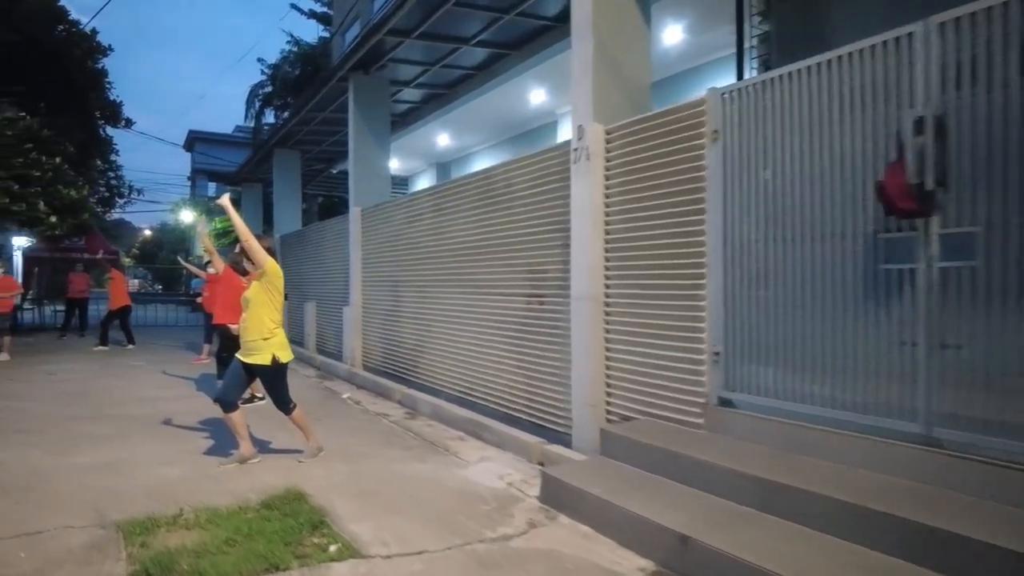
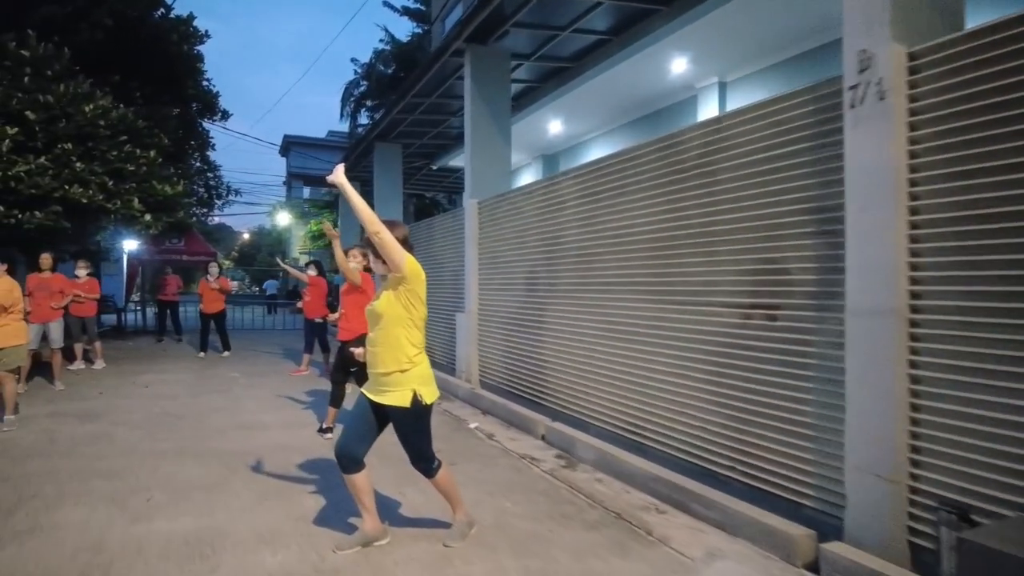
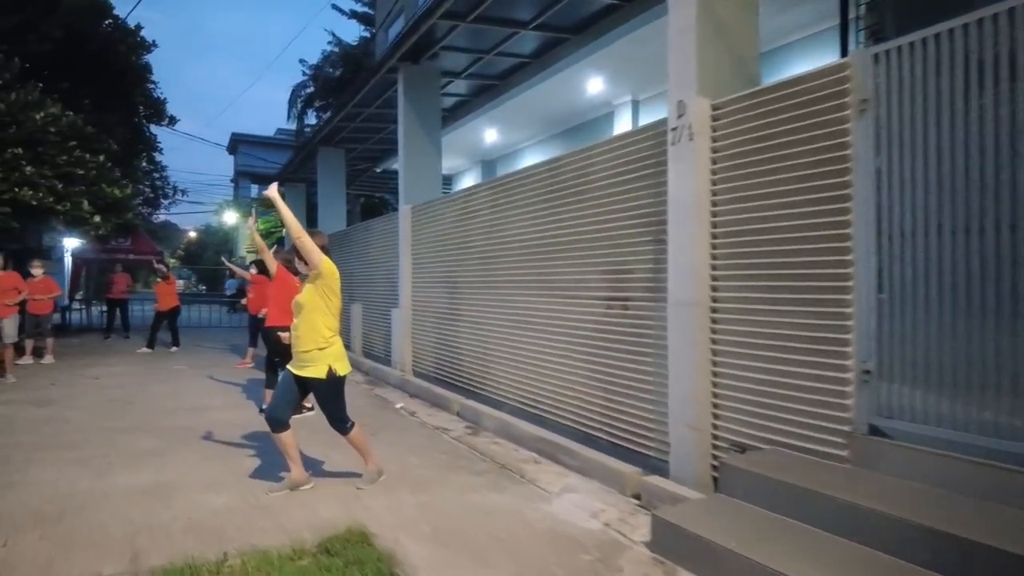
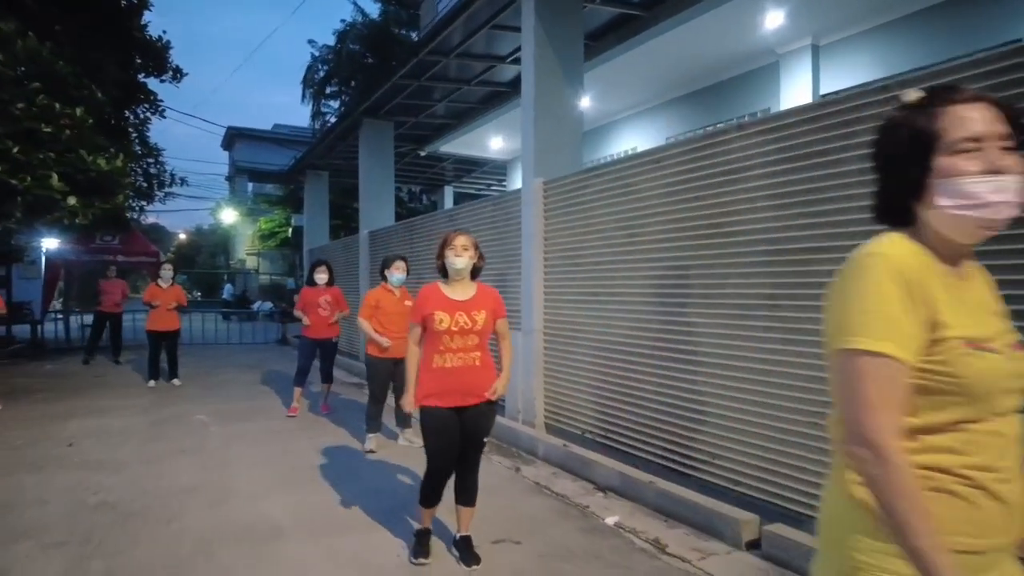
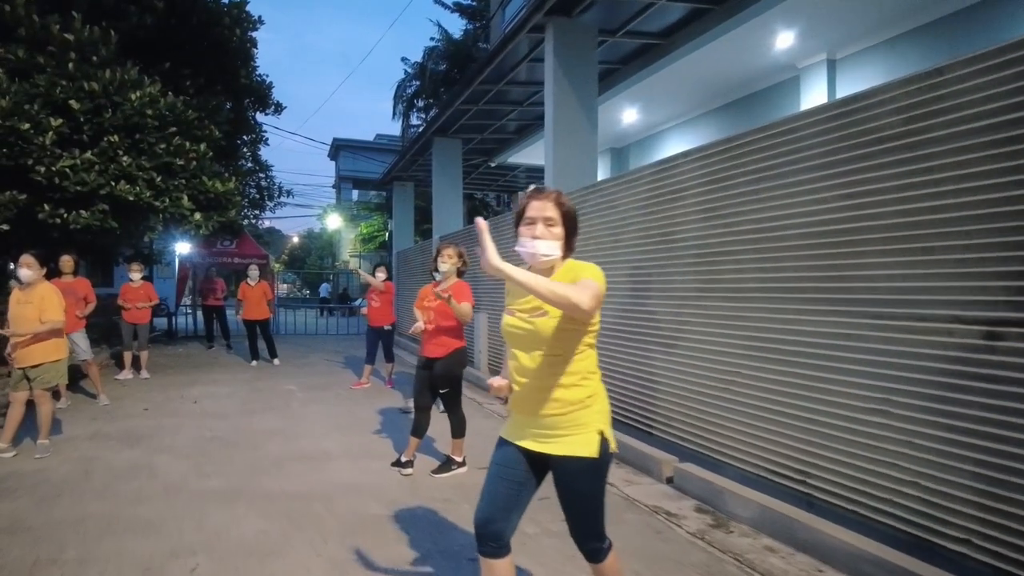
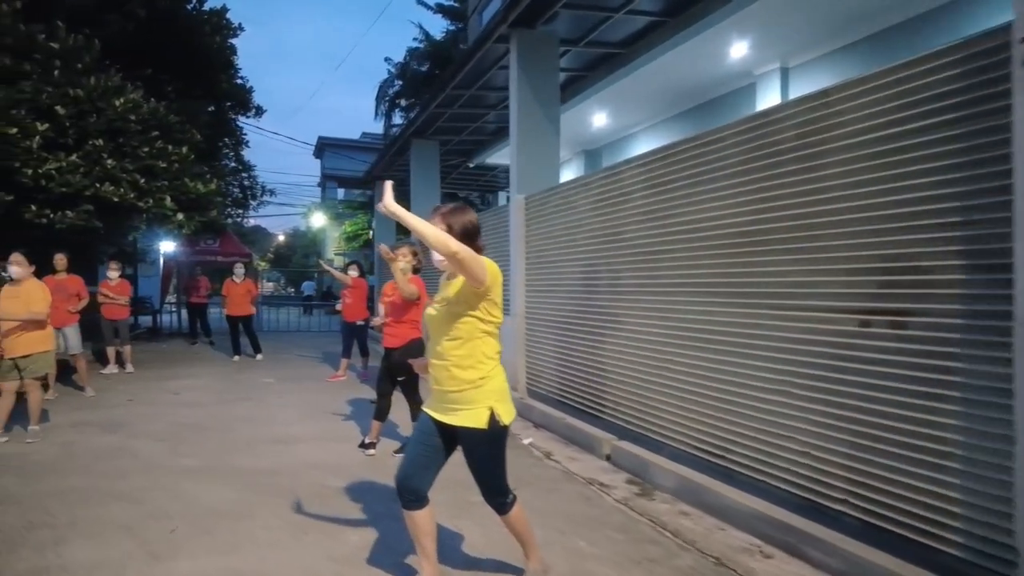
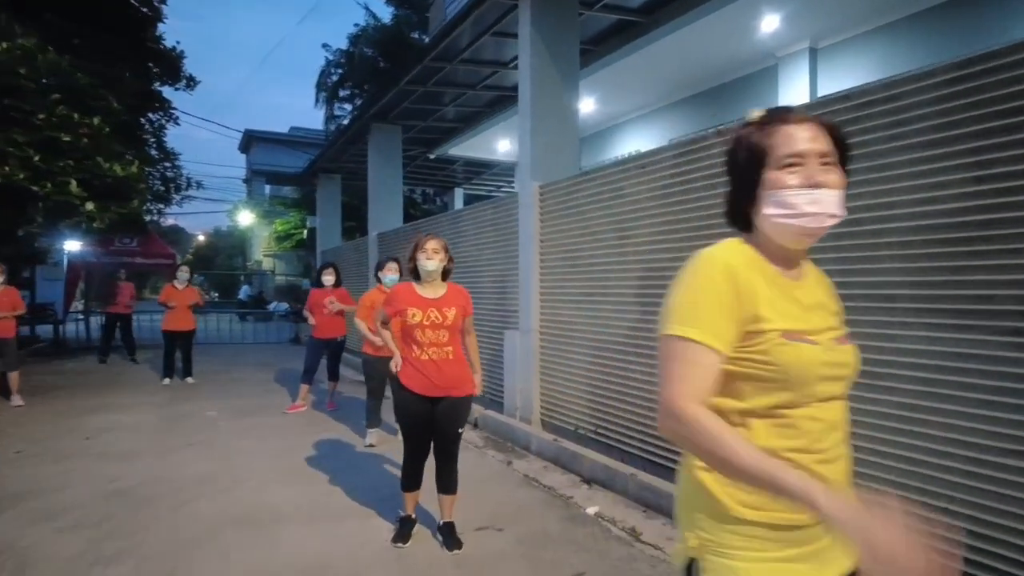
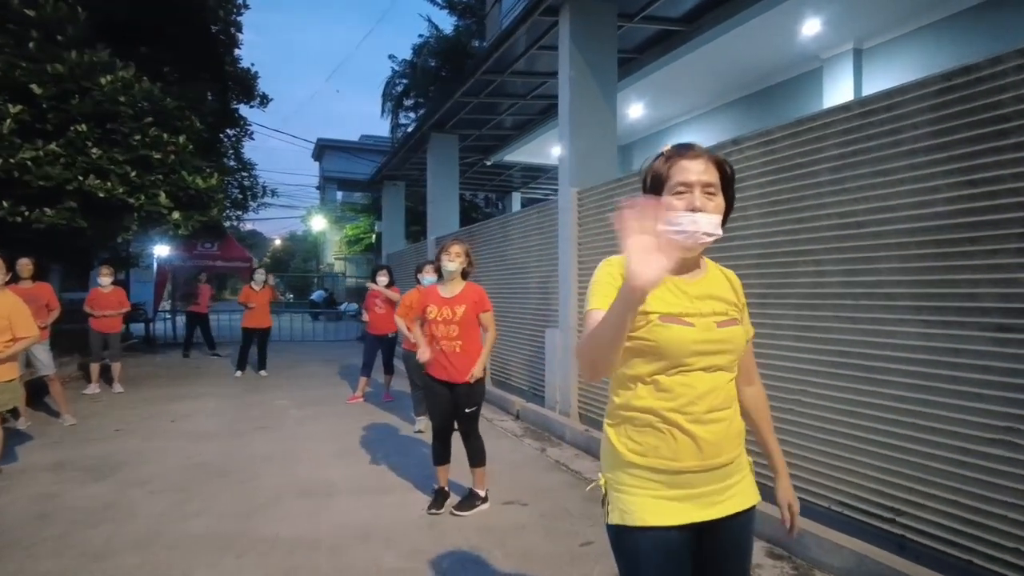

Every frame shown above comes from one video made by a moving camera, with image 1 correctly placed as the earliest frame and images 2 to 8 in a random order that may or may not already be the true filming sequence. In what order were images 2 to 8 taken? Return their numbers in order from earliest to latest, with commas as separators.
3, 2, 6, 5, 8, 7, 4
